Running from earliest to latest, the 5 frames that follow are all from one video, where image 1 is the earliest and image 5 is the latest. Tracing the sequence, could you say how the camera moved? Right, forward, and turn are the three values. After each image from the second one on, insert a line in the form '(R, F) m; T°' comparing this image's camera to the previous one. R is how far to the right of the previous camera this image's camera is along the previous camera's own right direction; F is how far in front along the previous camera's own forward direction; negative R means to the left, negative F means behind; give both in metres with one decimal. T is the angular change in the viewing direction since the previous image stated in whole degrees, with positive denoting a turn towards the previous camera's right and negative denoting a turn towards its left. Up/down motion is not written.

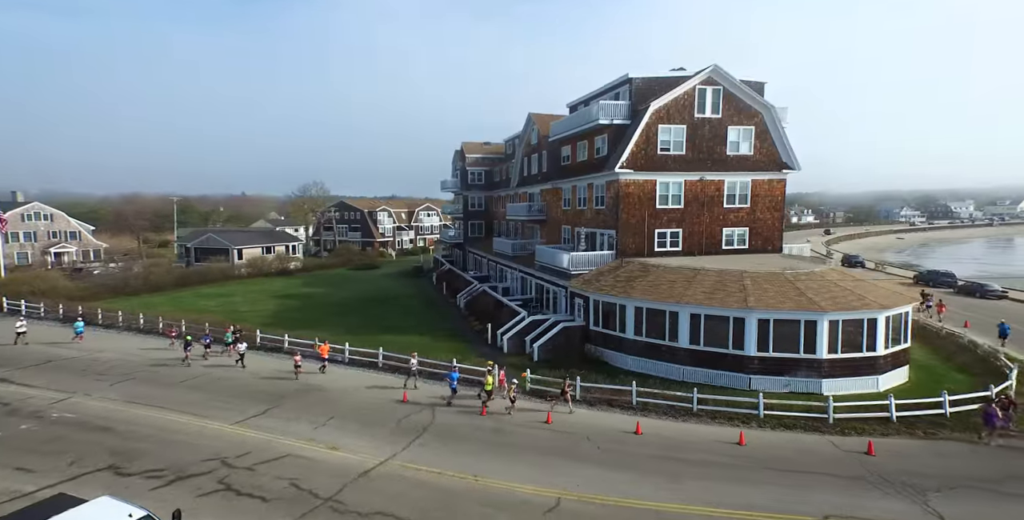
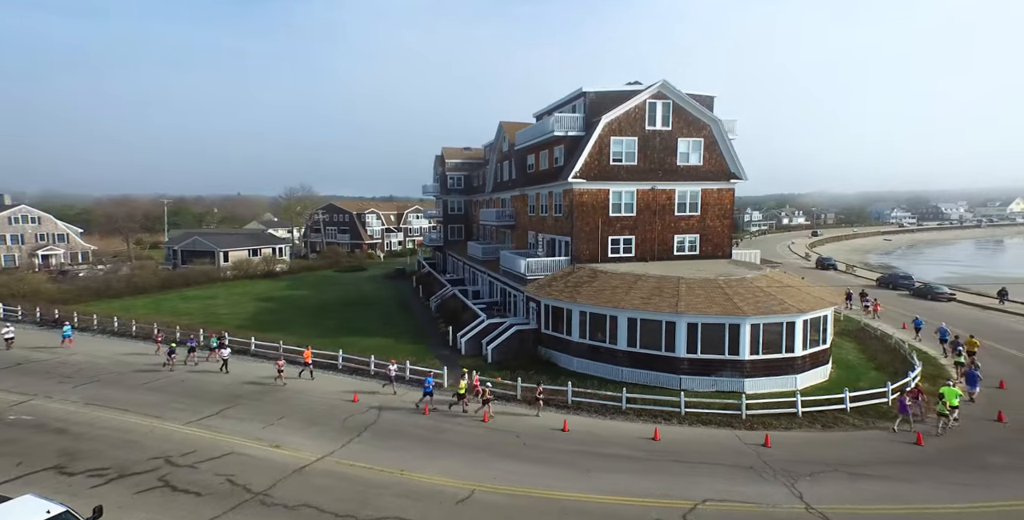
(+1.5, -0.9) m; +2°
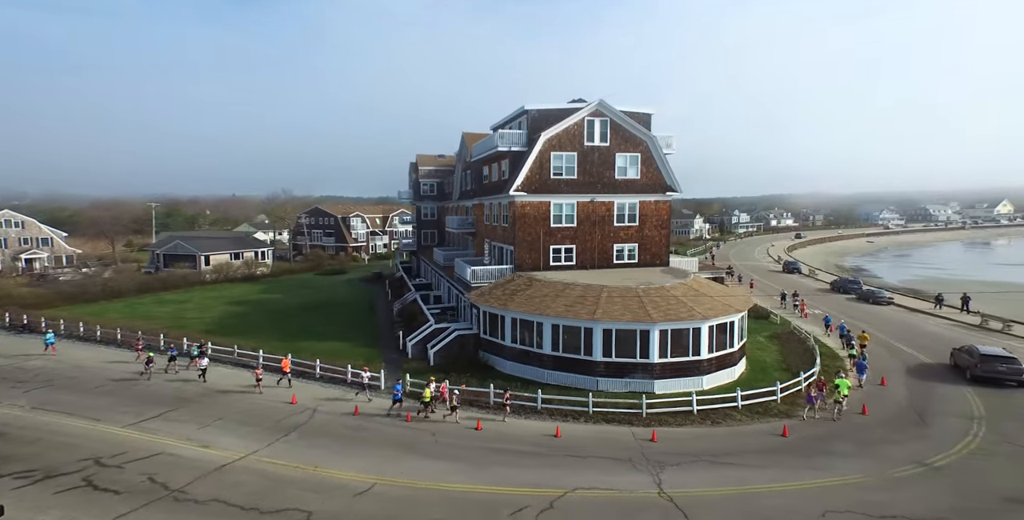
(+1.9, -1.2) m; +2°
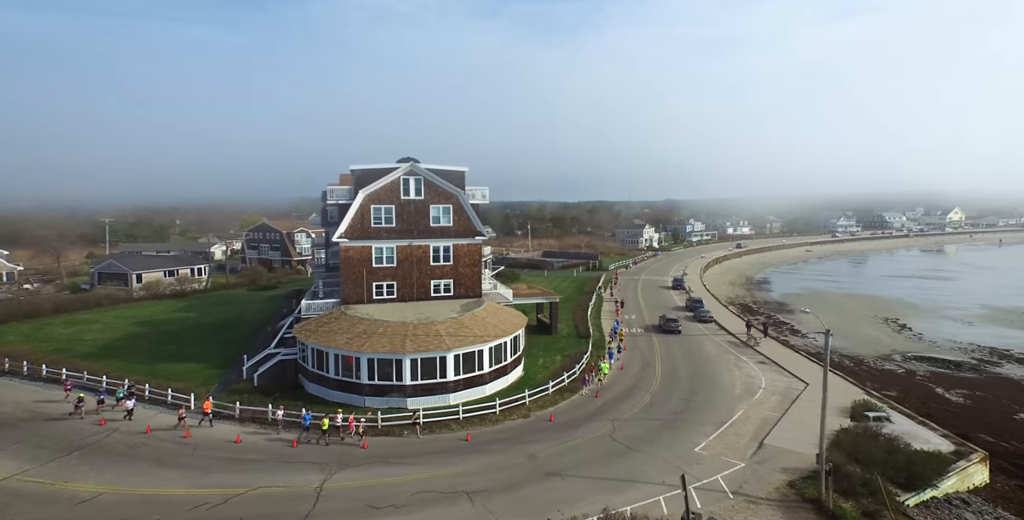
(+6.3, -4.1) m; +7°
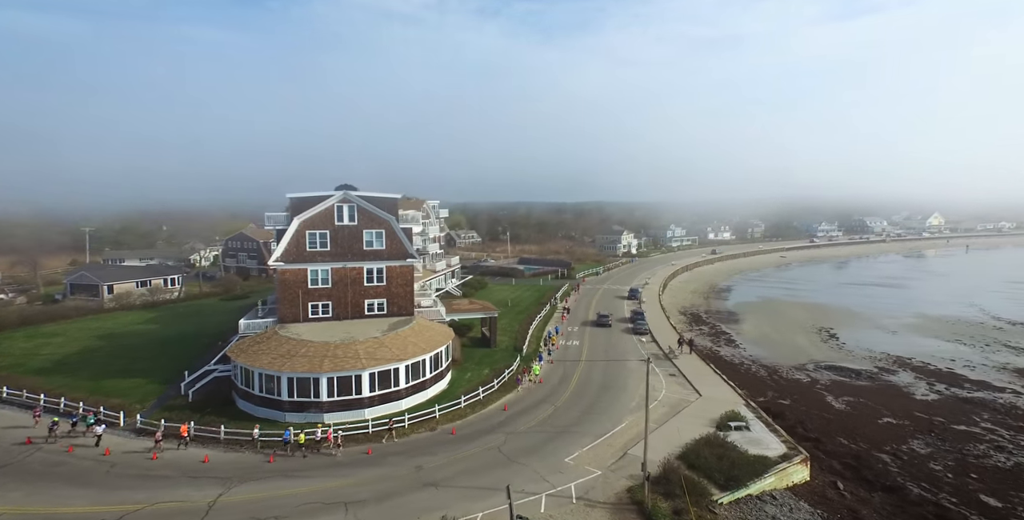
(+2.5, -1.5) m; +3°
